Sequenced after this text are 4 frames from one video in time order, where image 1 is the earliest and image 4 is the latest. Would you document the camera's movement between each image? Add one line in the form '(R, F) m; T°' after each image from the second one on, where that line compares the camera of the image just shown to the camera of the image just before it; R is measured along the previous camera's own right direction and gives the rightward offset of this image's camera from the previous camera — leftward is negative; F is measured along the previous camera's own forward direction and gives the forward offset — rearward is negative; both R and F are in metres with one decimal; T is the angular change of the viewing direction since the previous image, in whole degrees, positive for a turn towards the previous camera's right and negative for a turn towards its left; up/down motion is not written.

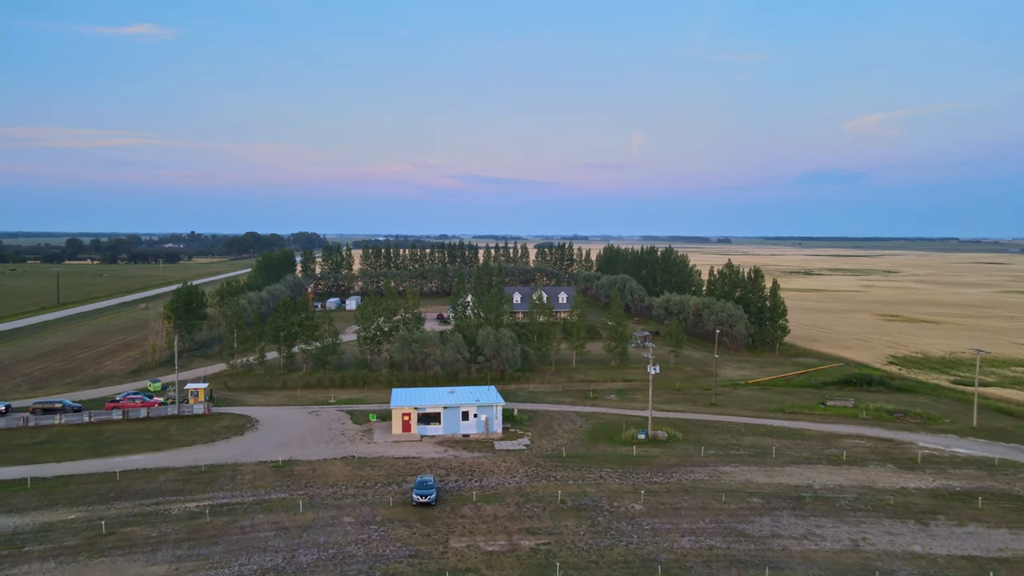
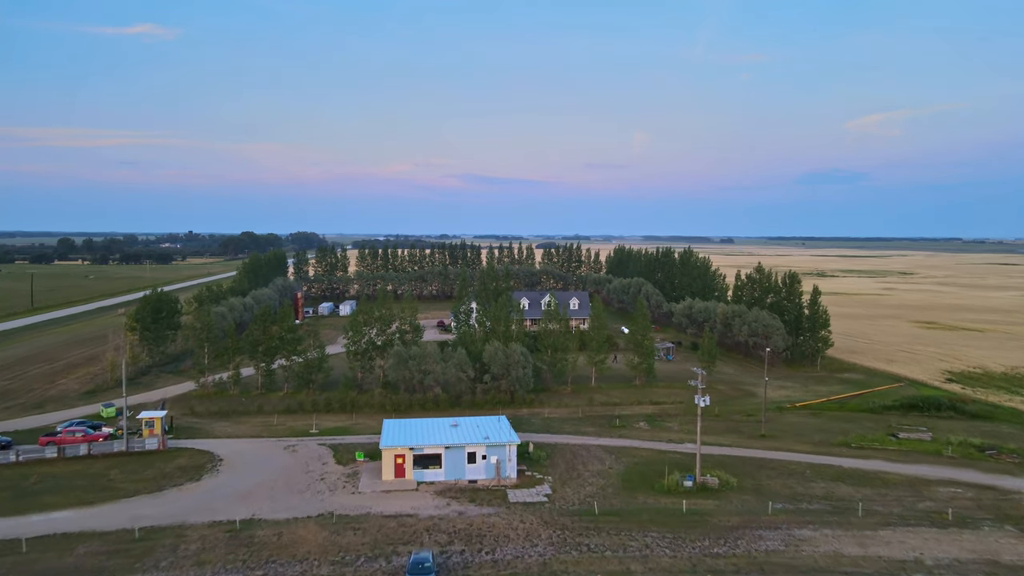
(-0.5, +5.3) m; 0°
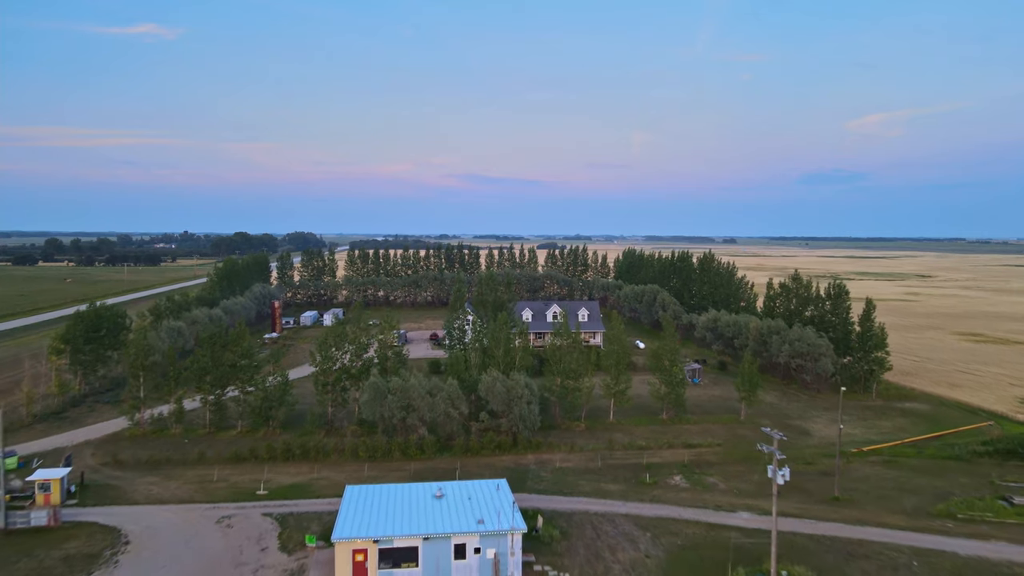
(-0.1, +6.6) m; 0°
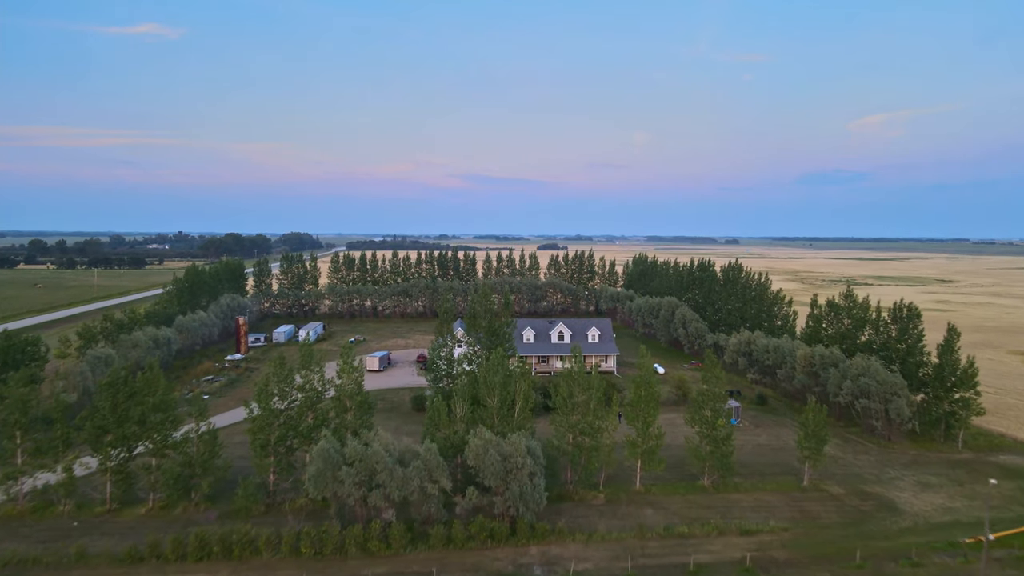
(+0.1, +7.4) m; 0°
